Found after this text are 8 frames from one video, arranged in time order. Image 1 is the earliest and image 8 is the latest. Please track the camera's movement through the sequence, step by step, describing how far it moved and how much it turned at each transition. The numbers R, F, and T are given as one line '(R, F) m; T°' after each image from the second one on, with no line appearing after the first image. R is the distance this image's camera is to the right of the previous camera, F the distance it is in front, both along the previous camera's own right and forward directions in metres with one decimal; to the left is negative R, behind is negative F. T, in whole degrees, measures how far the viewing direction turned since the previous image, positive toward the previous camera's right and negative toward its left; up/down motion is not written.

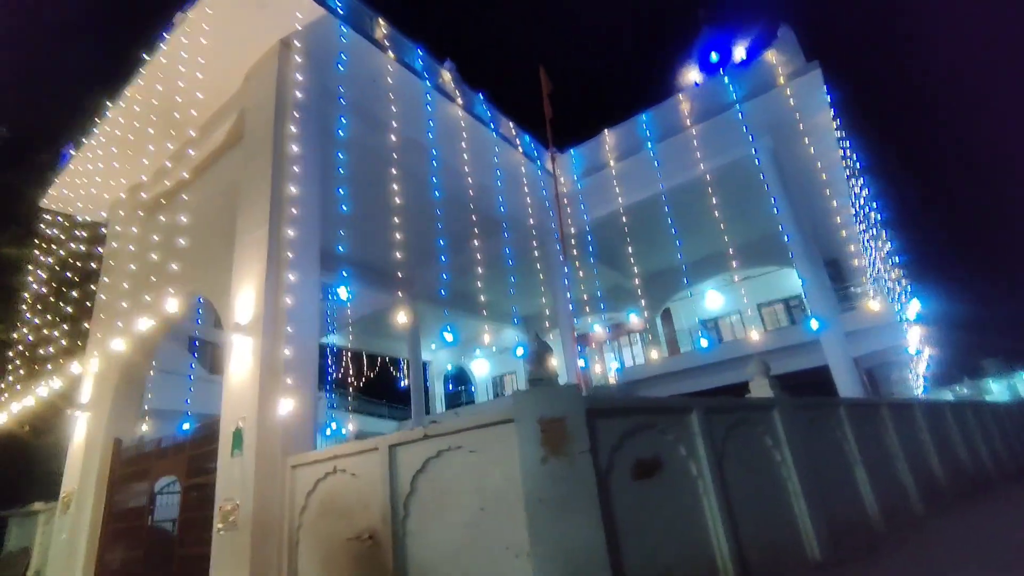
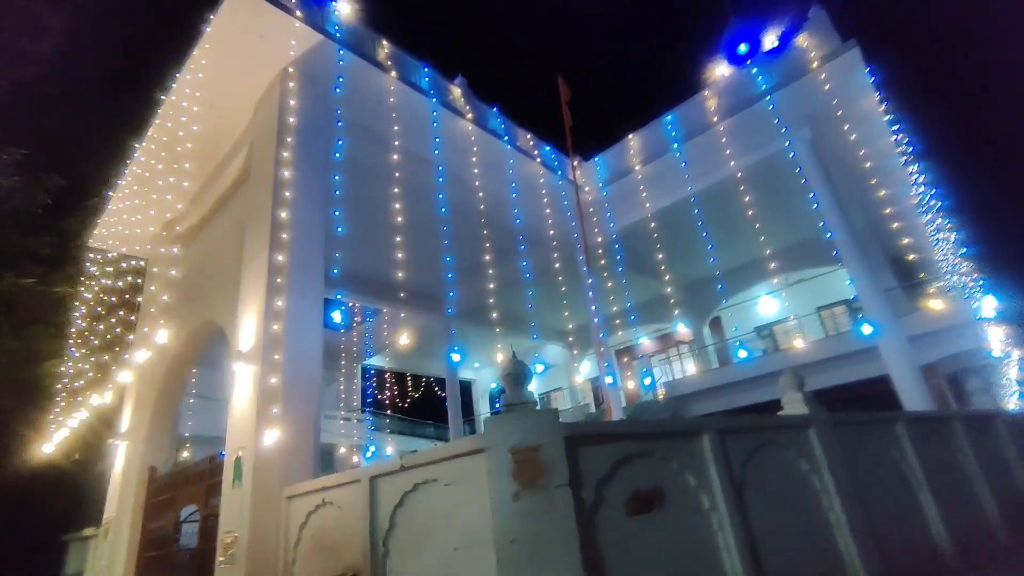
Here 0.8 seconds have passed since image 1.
(+0.4, +0.2) m; -6°
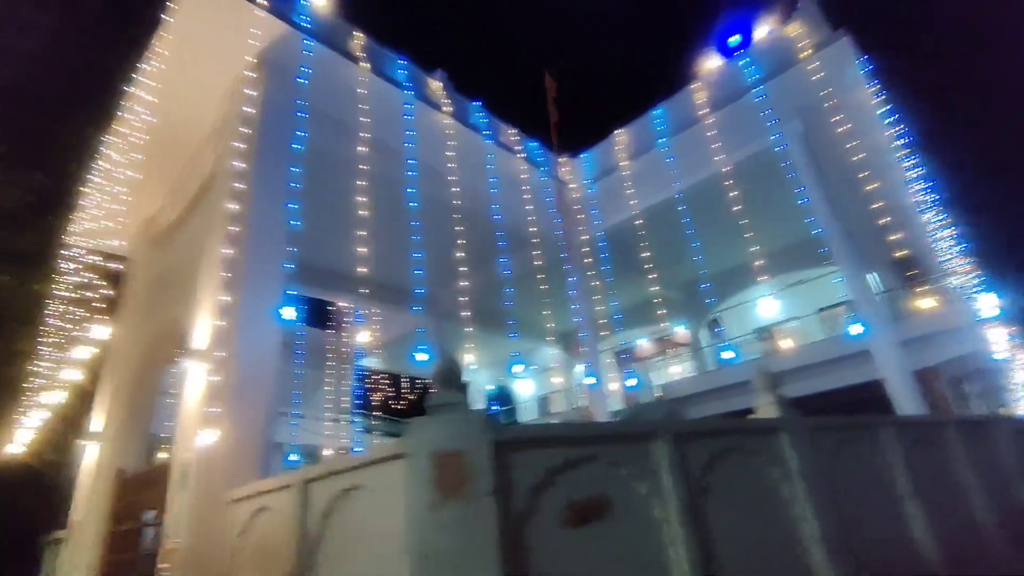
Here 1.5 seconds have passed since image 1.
(+0.3, +0.2) m; -1°
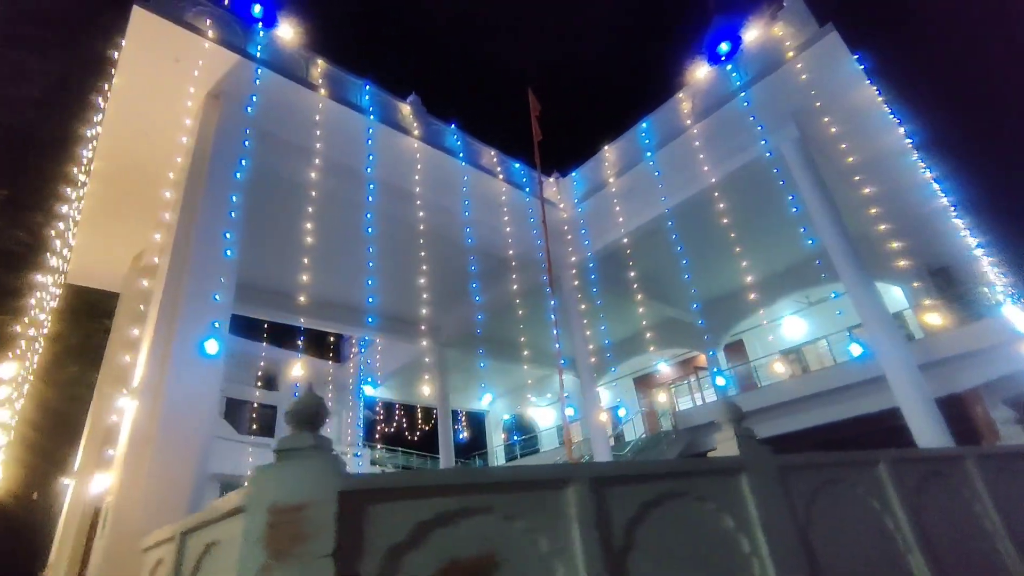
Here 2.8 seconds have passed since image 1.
(+0.7, +0.3) m; -4°
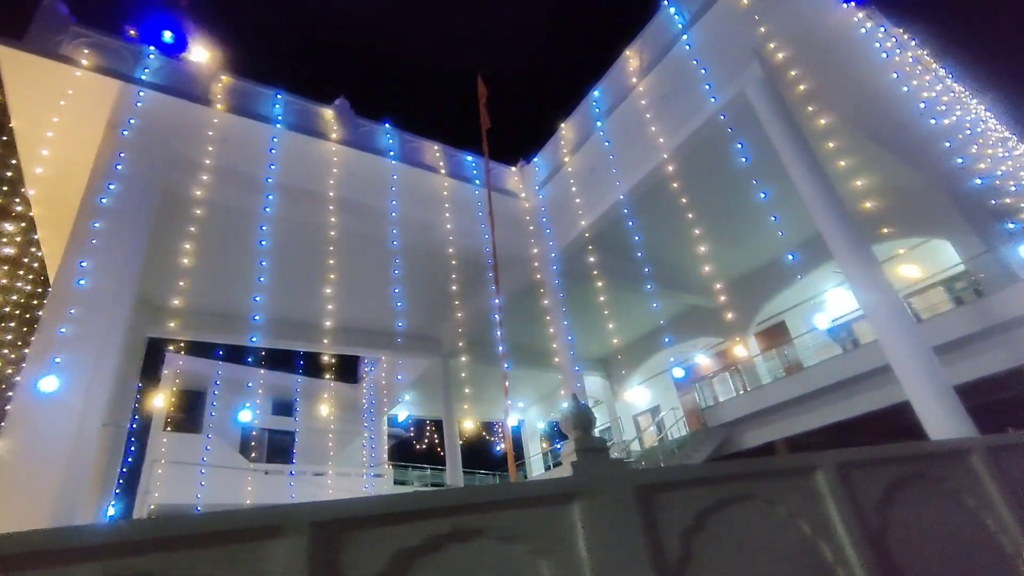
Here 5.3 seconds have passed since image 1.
(+1.3, +0.6) m; -8°
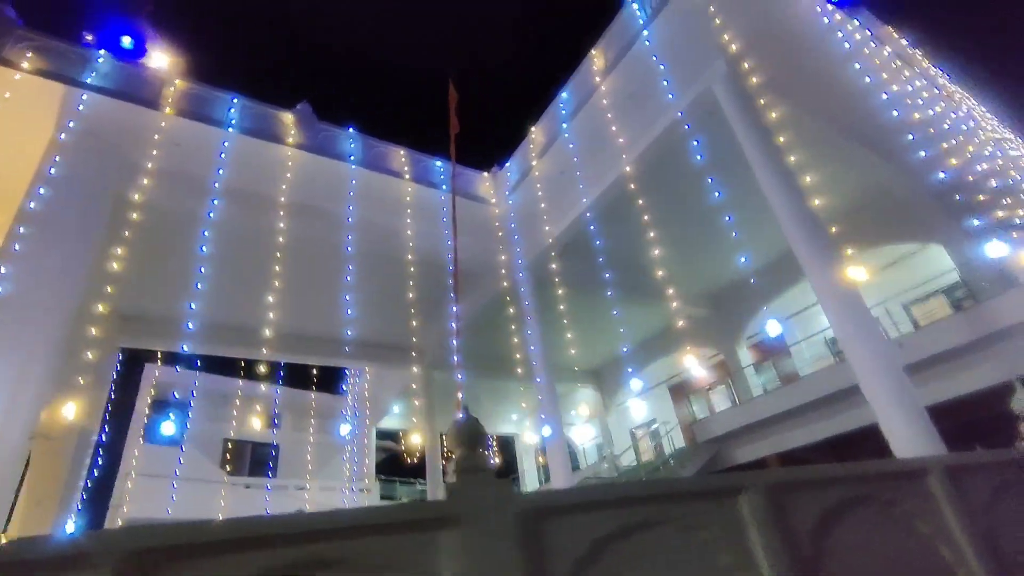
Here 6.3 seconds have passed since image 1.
(+0.5, +0.2) m; -1°
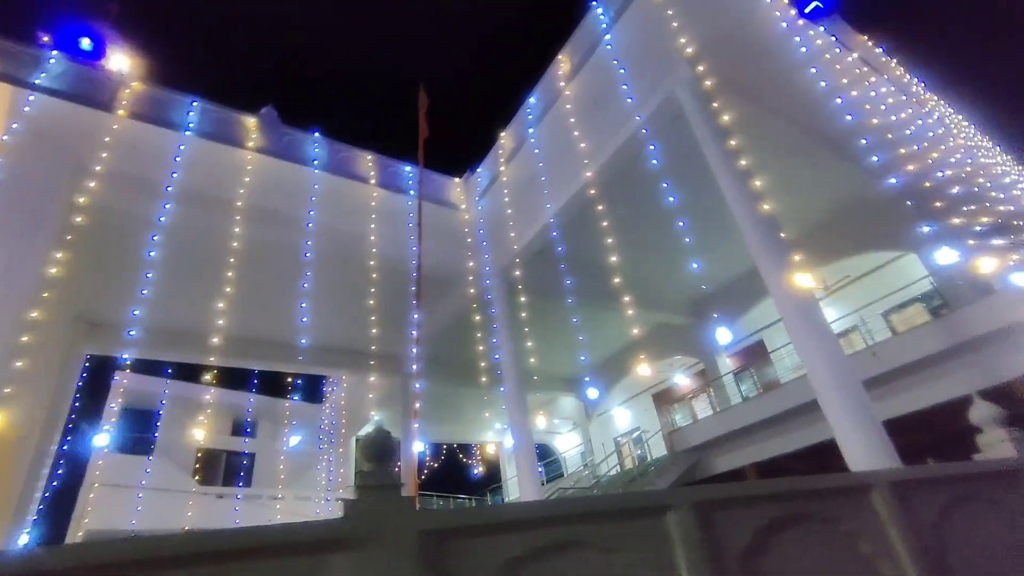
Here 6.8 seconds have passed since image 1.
(+0.3, +0.1) m; 0°
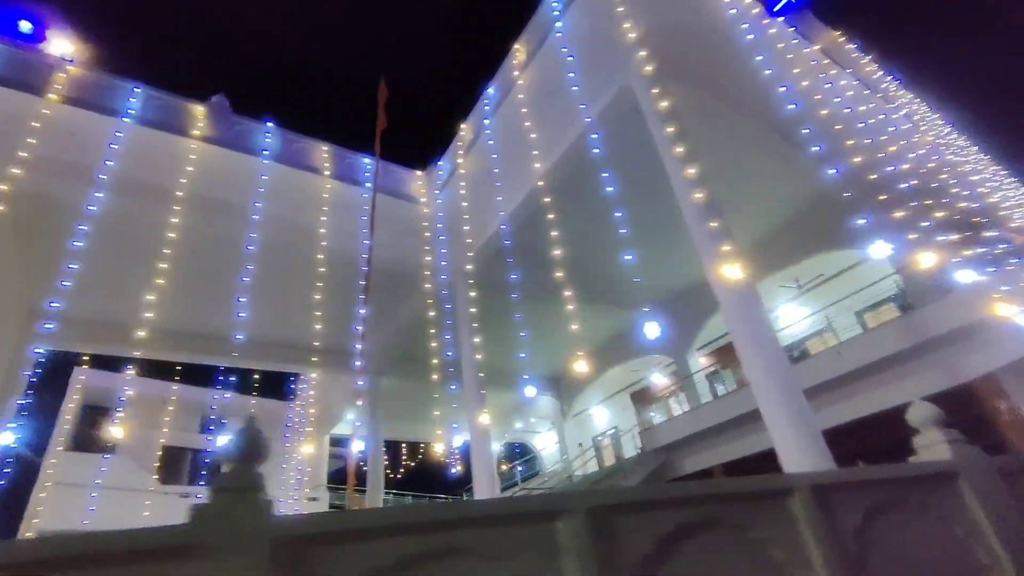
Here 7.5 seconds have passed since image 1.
(+0.4, +0.1) m; +1°
